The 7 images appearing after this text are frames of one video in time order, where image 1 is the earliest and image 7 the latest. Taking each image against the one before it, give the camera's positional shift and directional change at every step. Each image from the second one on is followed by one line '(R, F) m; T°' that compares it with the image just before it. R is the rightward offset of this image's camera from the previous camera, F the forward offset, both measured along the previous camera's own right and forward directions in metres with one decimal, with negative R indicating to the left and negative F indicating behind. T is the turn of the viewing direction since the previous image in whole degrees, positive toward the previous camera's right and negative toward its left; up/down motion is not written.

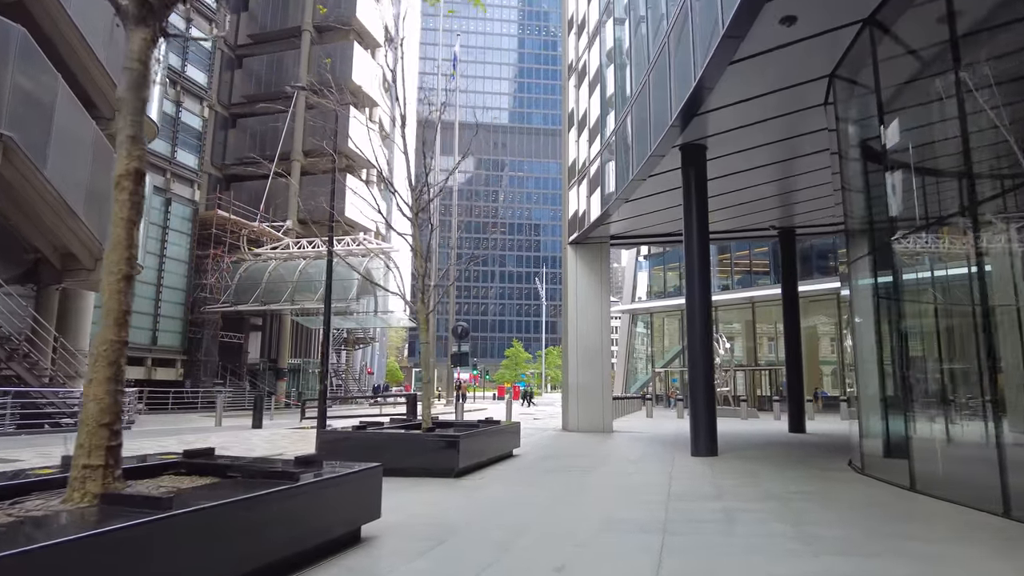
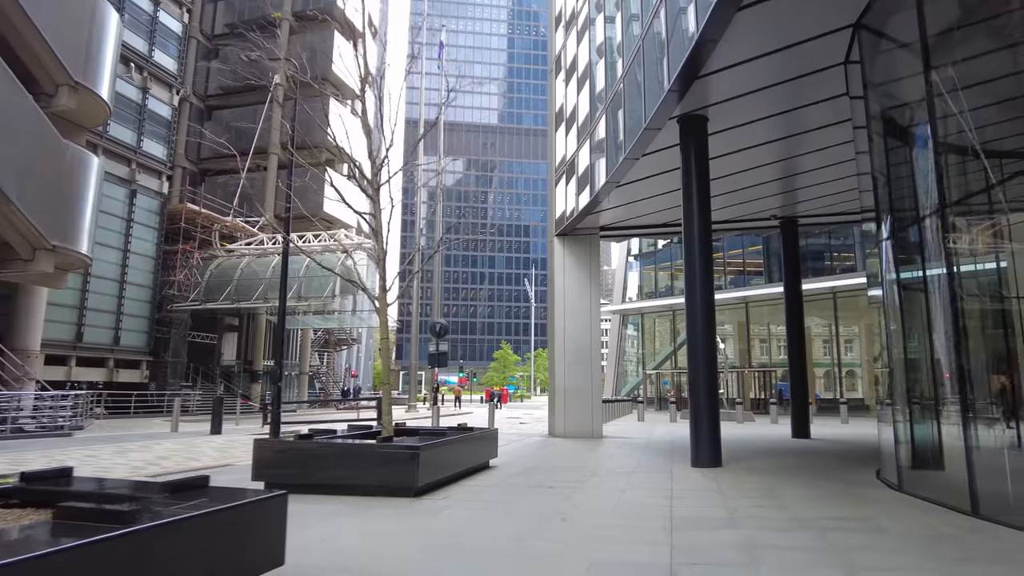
(+0.2, +1.3) m; +1°
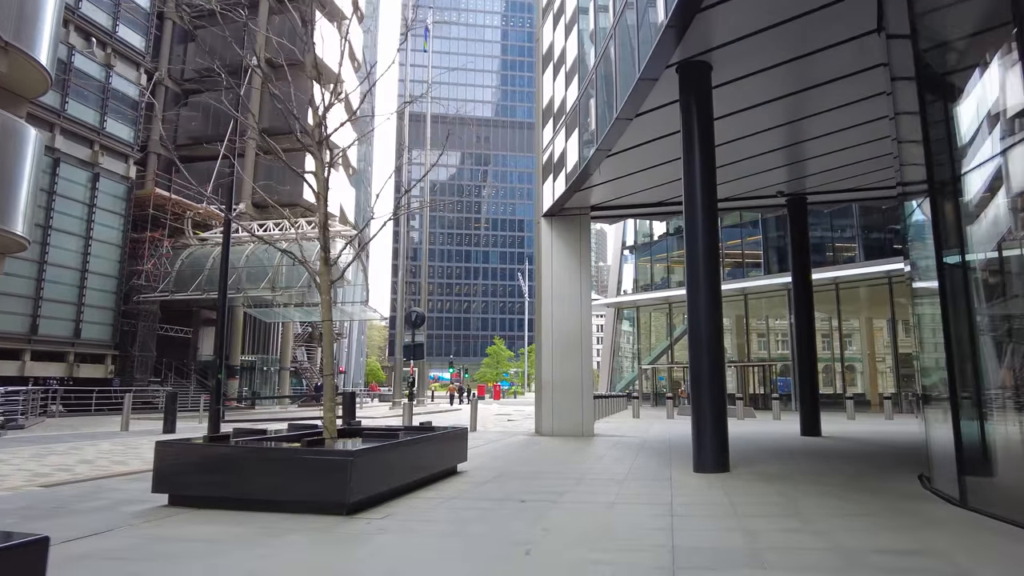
(+0.3, +1.4) m; 0°
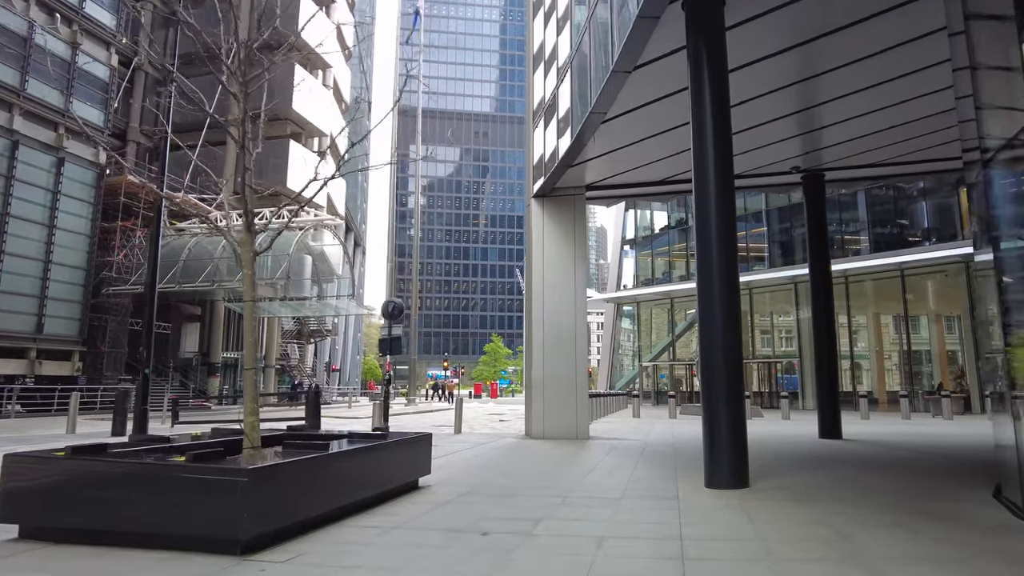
(+0.3, +1.5) m; 0°
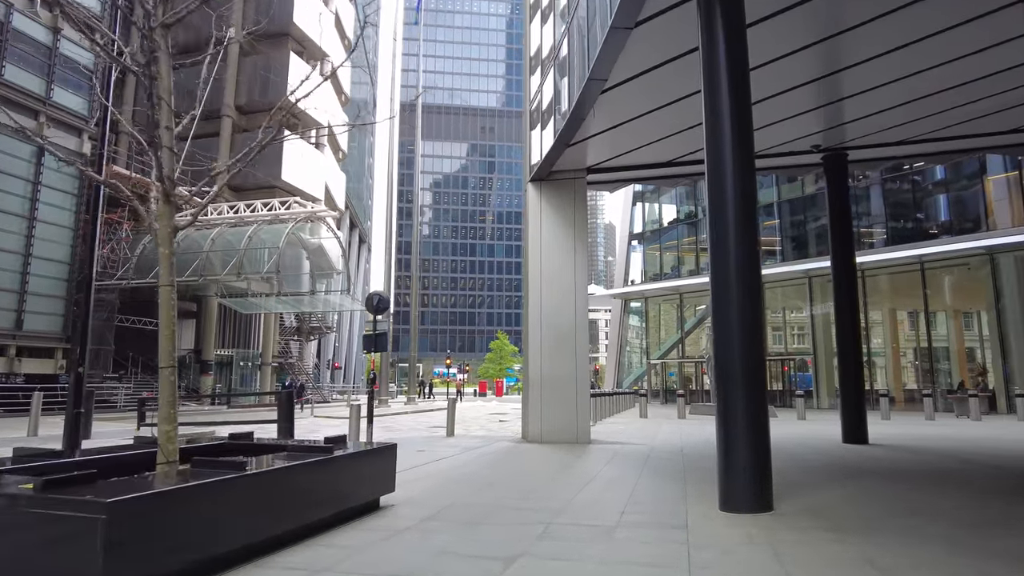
(+0.3, +1.1) m; -1°
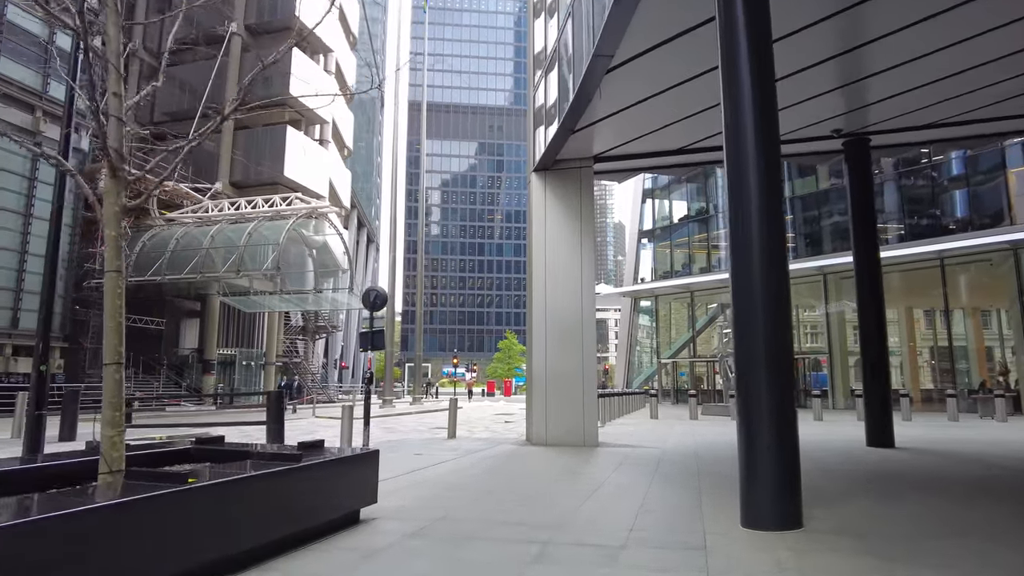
(+0.1, +0.6) m; -1°
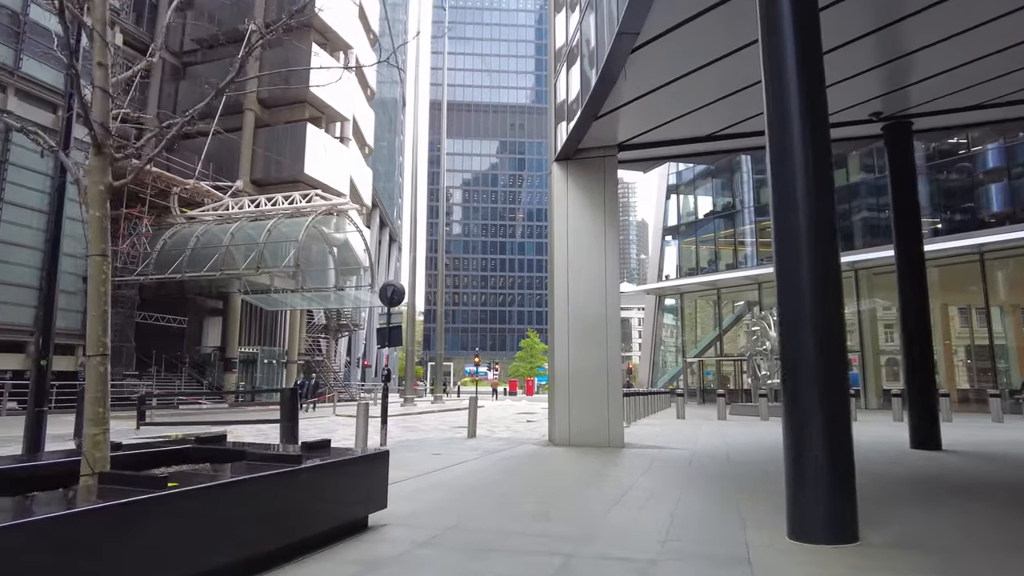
(0.0, +0.4) m; -2°
